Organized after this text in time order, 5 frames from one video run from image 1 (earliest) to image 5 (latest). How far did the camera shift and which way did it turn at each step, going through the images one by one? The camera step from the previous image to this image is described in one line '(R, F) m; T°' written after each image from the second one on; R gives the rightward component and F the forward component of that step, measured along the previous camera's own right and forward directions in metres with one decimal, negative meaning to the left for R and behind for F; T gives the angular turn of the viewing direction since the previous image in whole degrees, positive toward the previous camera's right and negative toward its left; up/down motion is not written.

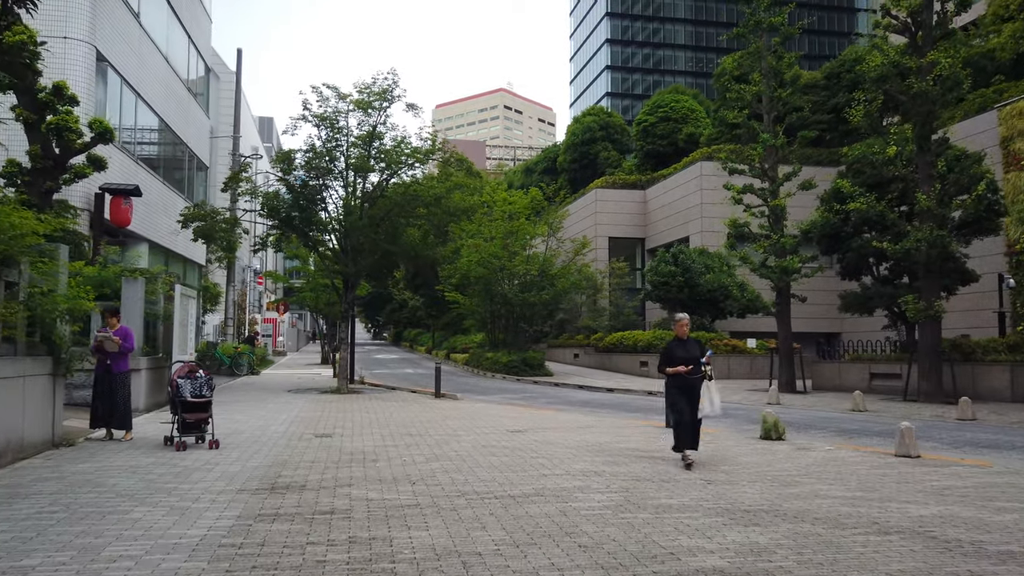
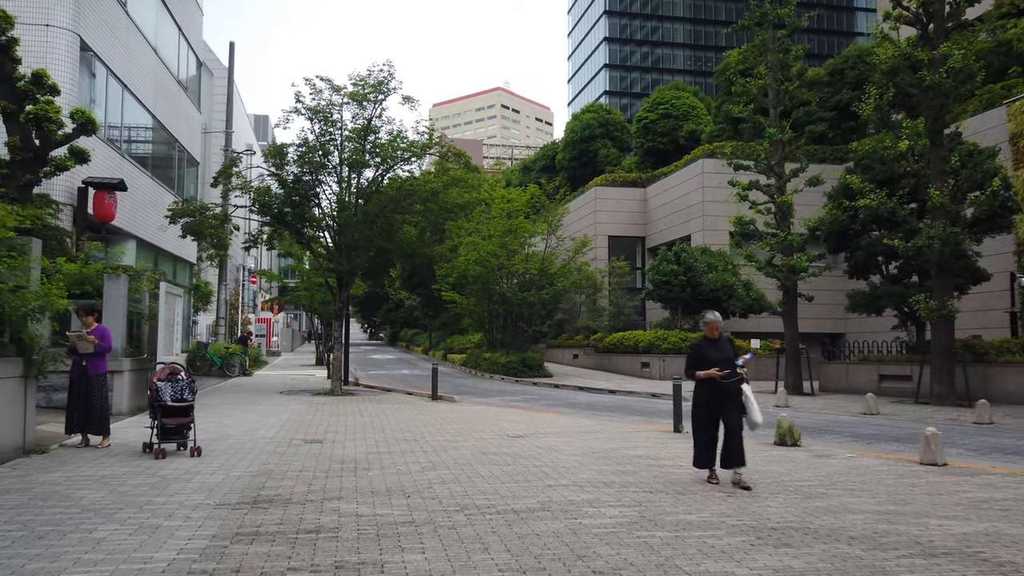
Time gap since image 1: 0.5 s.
(-0.1, +0.6) m; 0°
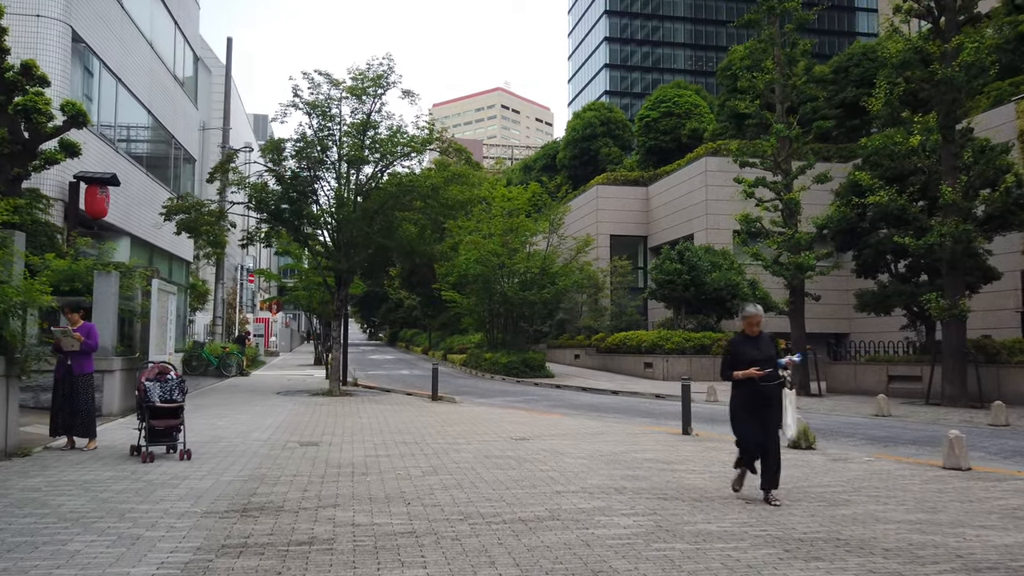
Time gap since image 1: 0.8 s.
(-0.1, +0.4) m; 0°
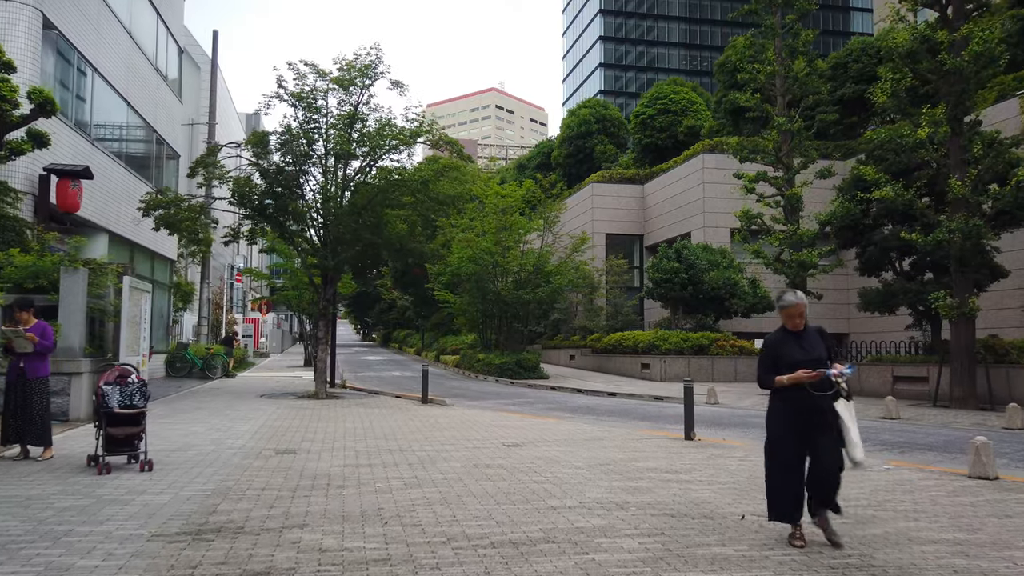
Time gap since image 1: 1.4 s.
(0.0, +0.8) m; 0°
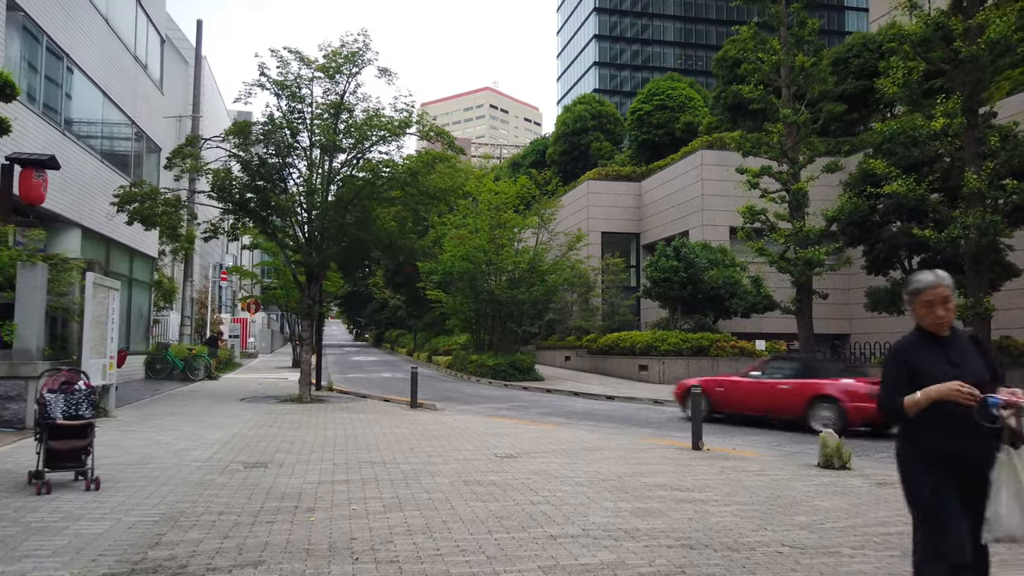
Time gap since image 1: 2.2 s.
(0.0, +0.9) m; 0°
